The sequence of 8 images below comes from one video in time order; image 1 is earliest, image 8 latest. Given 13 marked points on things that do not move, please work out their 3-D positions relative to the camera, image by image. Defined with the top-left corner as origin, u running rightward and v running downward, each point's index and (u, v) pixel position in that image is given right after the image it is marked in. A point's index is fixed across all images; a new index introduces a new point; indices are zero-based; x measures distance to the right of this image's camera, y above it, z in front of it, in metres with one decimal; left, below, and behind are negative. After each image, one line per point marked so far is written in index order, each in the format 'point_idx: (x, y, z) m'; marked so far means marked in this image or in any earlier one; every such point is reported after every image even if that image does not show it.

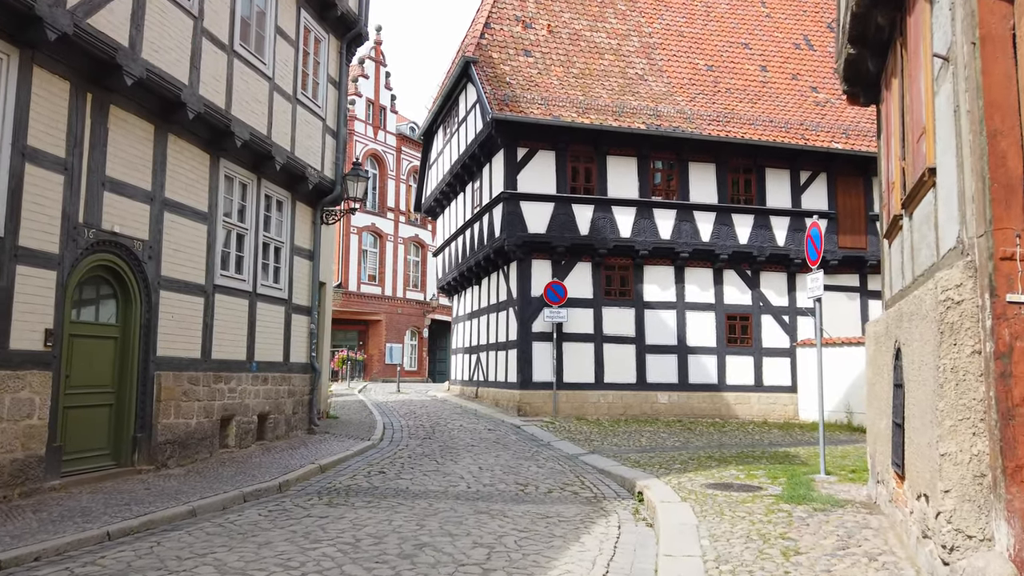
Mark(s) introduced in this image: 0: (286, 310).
0: (-3.7, -0.4, +12.3) m
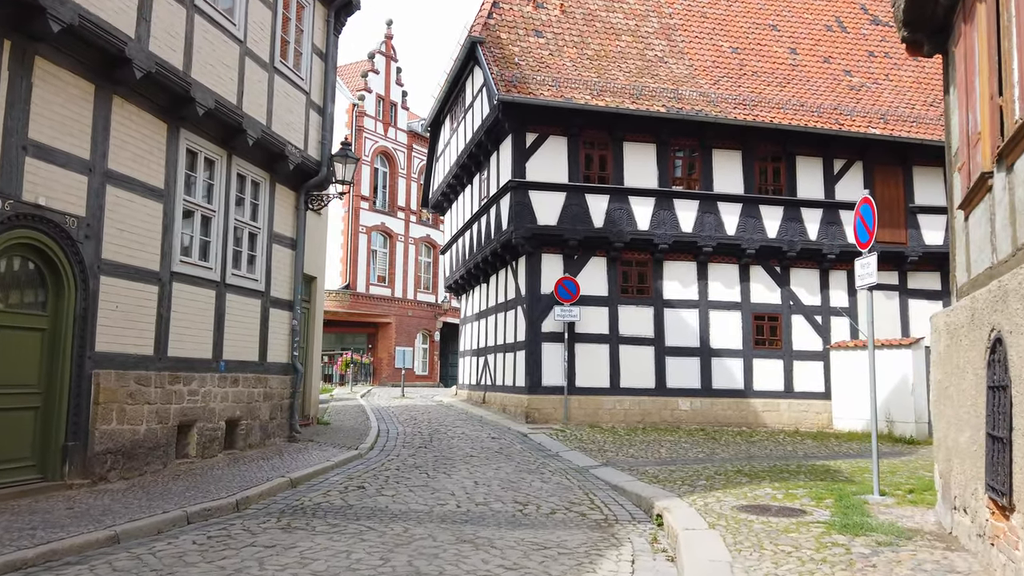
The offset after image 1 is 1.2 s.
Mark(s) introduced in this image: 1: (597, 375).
0: (-3.6, -0.2, +11.0) m
1: (+1.8, -1.9, +16.5) m
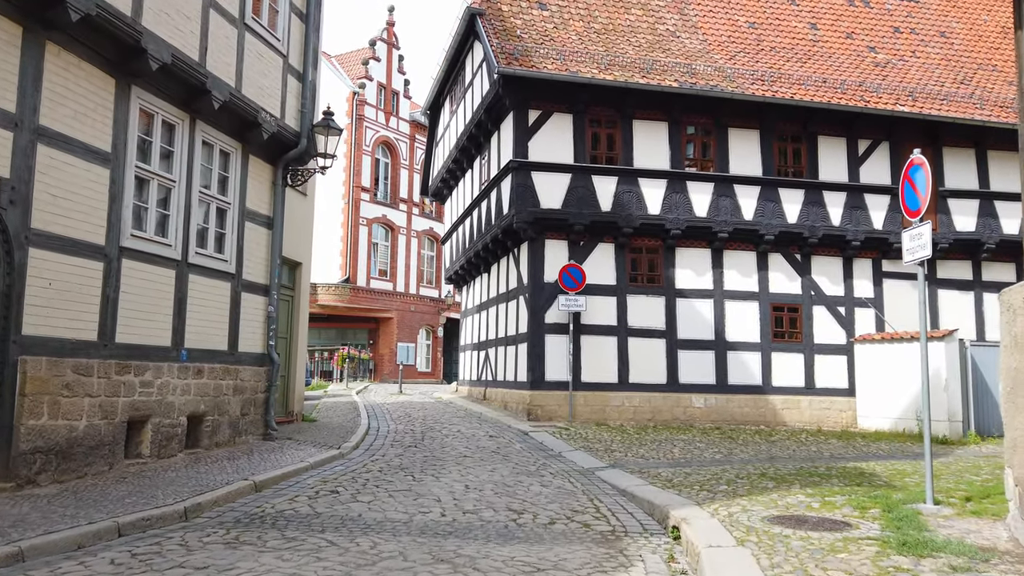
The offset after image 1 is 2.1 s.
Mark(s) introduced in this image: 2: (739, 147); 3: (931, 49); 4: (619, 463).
0: (-3.7, 0.0, +9.9) m
1: (+1.9, -1.7, +15.4) m
2: (+4.9, +3.0, +16.4) m
3: (+10.6, +6.1, +19.1) m
4: (+1.5, -2.4, +10.3) m
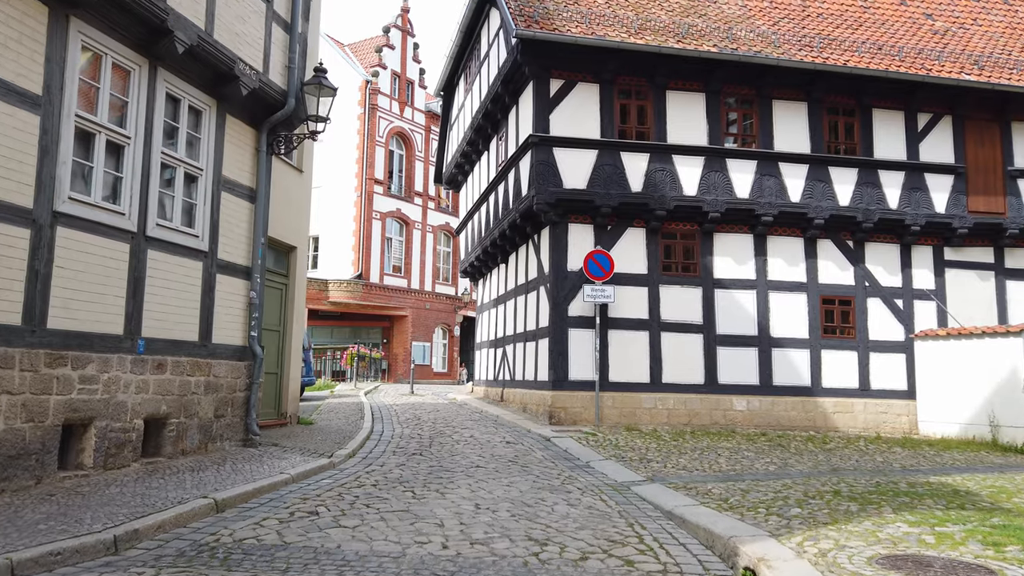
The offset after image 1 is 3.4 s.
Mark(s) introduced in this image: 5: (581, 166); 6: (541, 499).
0: (-3.4, +0.2, +8.5) m
1: (+2.2, -1.5, +13.8) m
2: (+5.3, +3.2, +14.7) m
3: (+11.1, +6.2, +17.4) m
4: (+1.7, -2.2, +8.8) m
5: (+1.3, +2.2, +13.8) m
6: (+0.3, -2.1, +7.4) m
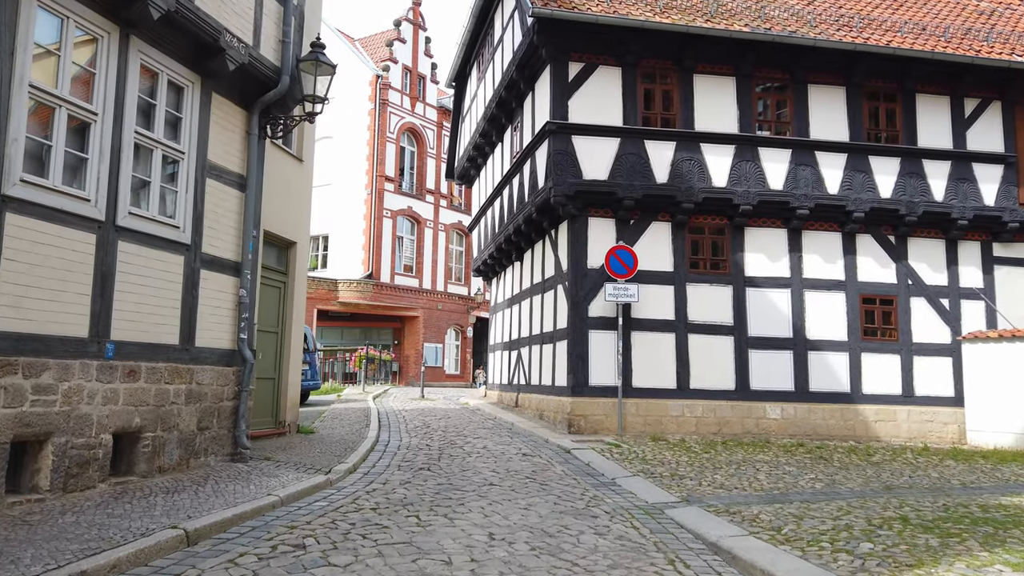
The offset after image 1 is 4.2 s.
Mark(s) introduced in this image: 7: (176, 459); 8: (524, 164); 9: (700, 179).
0: (-3.2, +0.3, +7.6) m
1: (+2.5, -1.4, +12.8) m
2: (+5.6, +3.3, +13.7) m
3: (+11.4, +6.3, +16.2) m
4: (+1.9, -2.2, +7.8) m
5: (+1.5, +2.3, +12.9) m
6: (+0.5, -2.0, +6.4) m
7: (-3.2, -1.6, +7.3) m
8: (+0.2, +2.4, +14.5) m
9: (+3.2, +1.9, +13.0) m
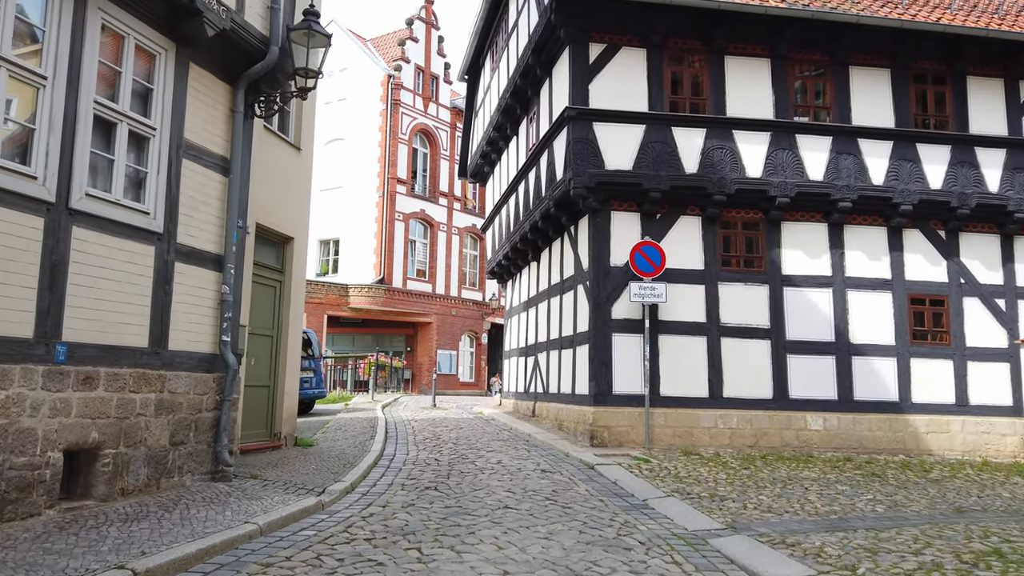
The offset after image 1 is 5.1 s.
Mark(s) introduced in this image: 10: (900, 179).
0: (-3.1, +0.3, +6.7) m
1: (+2.8, -1.4, +11.7) m
2: (+5.9, +3.3, +12.6) m
3: (+11.7, +6.3, +15.0) m
4: (+2.0, -2.1, +6.7) m
5: (+1.8, +2.3, +11.9) m
6: (+0.6, -2.0, +5.4) m
7: (-3.1, -1.6, +6.3) m
8: (+0.5, +2.4, +13.5) m
9: (+3.5, +1.9, +12.0) m
10: (+6.4, +1.8, +12.4) m
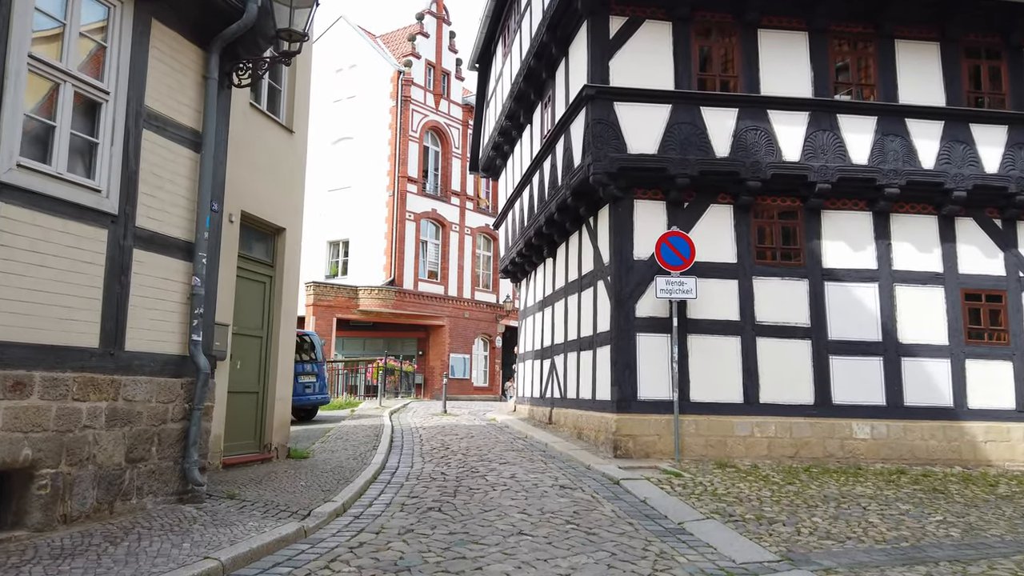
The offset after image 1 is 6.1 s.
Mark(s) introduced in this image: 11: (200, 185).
0: (-3.0, +0.4, +5.7) m
1: (+3.0, -1.4, +10.7) m
2: (+6.1, +3.4, +11.5) m
3: (+11.9, +6.4, +13.8) m
4: (+2.2, -2.0, +5.7) m
5: (+2.0, +2.3, +10.8) m
6: (+0.7, -1.9, +4.4) m
7: (-3.0, -1.5, +5.4) m
8: (+0.7, +2.4, +12.5) m
9: (+3.7, +2.0, +10.9) m
10: (+6.6, +1.9, +11.3) m
11: (-2.7, +0.9, +6.6) m
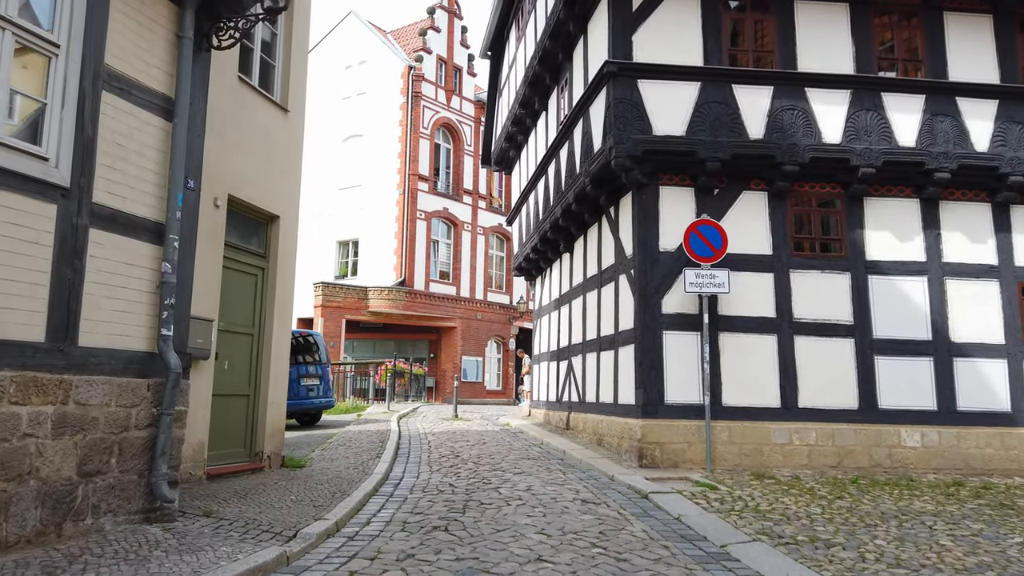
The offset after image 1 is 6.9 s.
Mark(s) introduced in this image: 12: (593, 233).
0: (-2.9, +0.5, +4.9) m
1: (+3.2, -1.3, +9.8) m
2: (+6.3, +3.4, +10.6) m
3: (+12.2, +6.5, +12.8) m
4: (+2.3, -1.9, +4.8) m
5: (+2.2, +2.4, +10.0) m
6: (+0.8, -1.8, +3.5) m
7: (-2.9, -1.4, +4.5) m
8: (+1.0, +2.5, +11.7) m
9: (+3.9, +2.1, +10.0) m
10: (+6.8, +1.9, +10.3) m
11: (-2.6, +1.0, +5.8) m
12: (+1.3, +0.9, +12.1) m
